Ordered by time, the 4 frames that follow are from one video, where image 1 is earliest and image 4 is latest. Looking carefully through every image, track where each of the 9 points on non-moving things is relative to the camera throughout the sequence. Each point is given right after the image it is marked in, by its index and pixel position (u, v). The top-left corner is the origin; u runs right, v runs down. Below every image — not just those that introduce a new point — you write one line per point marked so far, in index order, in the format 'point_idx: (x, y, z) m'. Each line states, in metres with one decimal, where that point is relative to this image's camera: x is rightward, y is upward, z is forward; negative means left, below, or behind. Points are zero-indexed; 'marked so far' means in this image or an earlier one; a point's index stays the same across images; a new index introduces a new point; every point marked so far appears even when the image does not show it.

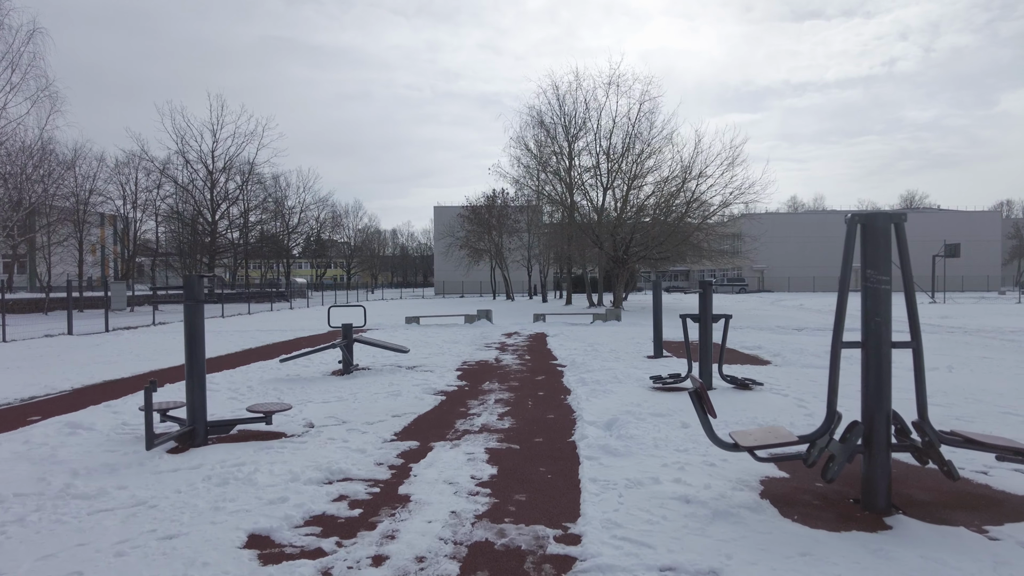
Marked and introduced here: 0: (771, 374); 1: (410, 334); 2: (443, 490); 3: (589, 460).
0: (+4.1, -1.4, +10.3) m
1: (-3.0, -1.3, +18.7) m
2: (-0.5, -1.5, +4.8) m
3: (+0.6, -1.5, +5.4) m
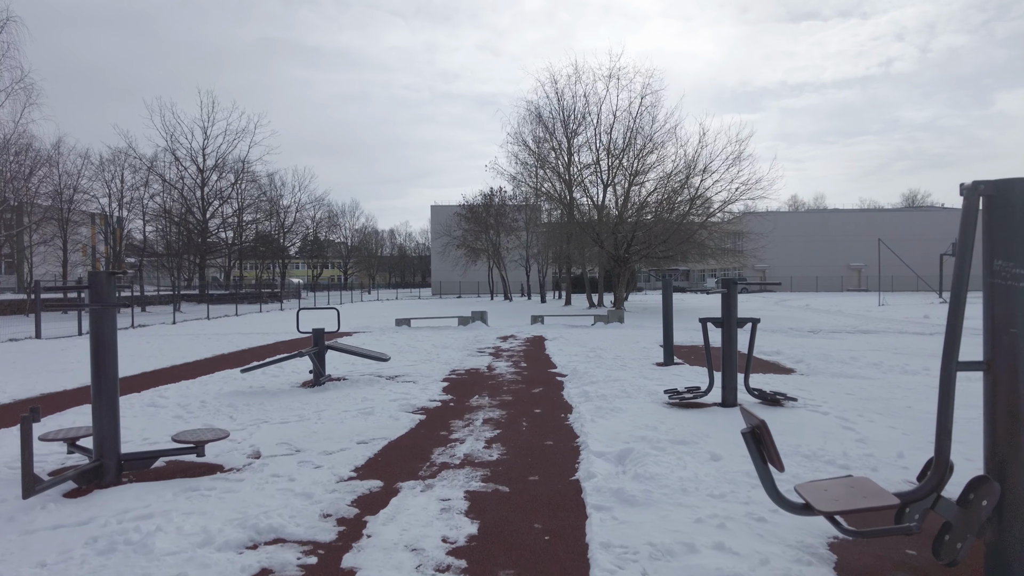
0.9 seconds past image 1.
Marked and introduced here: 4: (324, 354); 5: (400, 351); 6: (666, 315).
0: (+4.0, -1.4, +9.0) m
1: (-3.1, -1.3, +17.4) m
2: (-0.6, -1.5, +3.5) m
3: (+0.6, -1.4, +4.1) m
4: (-2.9, -1.0, +9.8) m
5: (-2.4, -1.4, +14.1) m
6: (+2.7, -0.5, +11.4) m
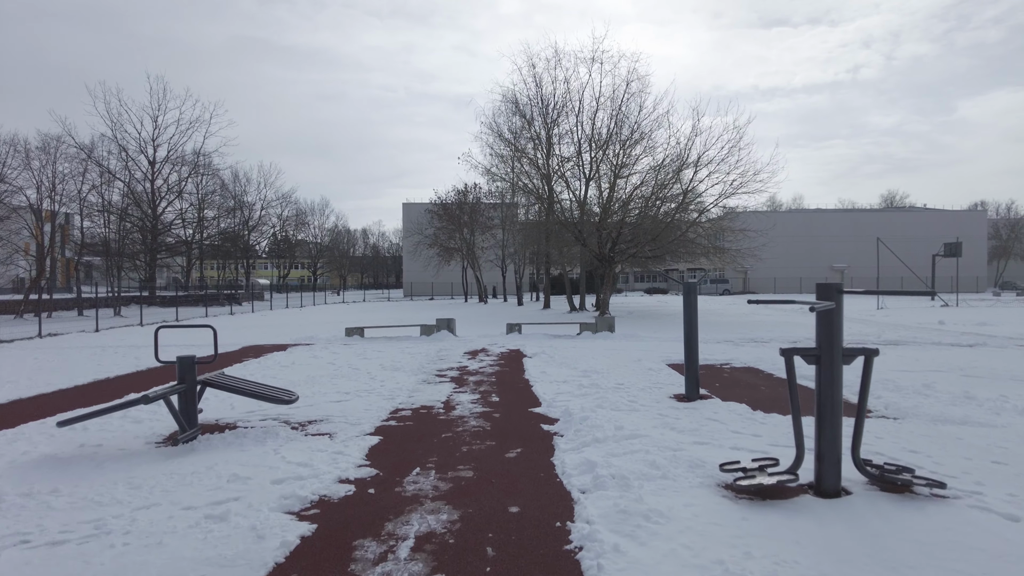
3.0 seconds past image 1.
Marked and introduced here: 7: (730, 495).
0: (+3.7, -1.5, +6.0) m
1: (-3.7, -1.4, +14.2) m
2: (-0.7, -1.6, +0.4) m
3: (+0.4, -1.5, +1.0) m
4: (-3.2, -1.1, +6.6) m
5: (-3.0, -1.5, +10.9) m
6: (+2.3, -0.5, +8.4) m
7: (+1.6, -1.5, +4.6) m
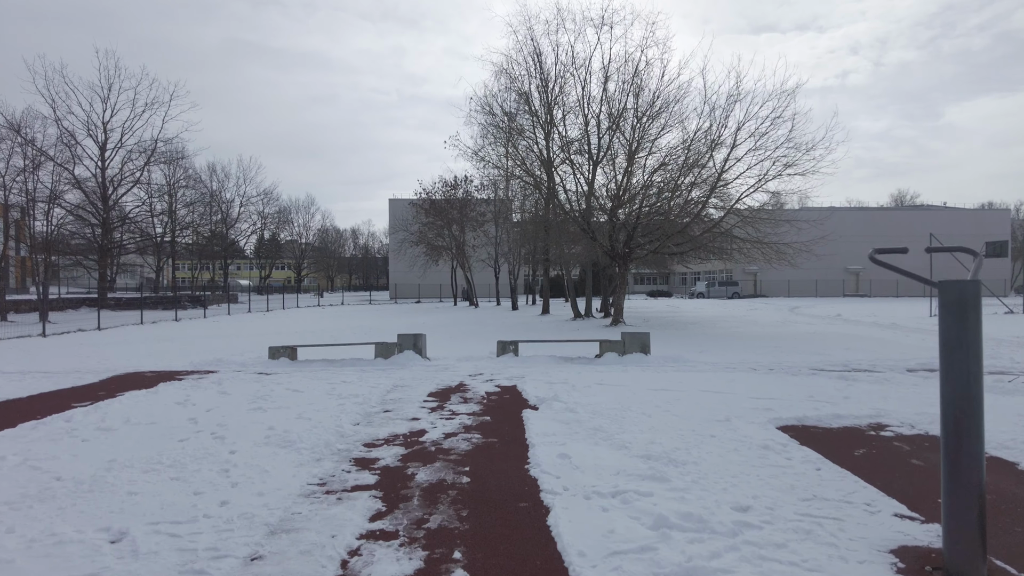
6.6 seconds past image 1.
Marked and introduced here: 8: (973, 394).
0: (+3.7, -1.5, +0.9) m
1: (-3.8, -1.5, +8.9) m
2: (-0.7, -1.6, -4.8) m
3: (+0.4, -1.5, -4.1) m
4: (-3.3, -1.1, +1.3) m
5: (-3.0, -1.5, +5.7) m
6: (+2.3, -0.6, +3.2) m
7: (+1.5, -1.5, -0.5) m
8: (+2.3, -0.5, +3.2) m
